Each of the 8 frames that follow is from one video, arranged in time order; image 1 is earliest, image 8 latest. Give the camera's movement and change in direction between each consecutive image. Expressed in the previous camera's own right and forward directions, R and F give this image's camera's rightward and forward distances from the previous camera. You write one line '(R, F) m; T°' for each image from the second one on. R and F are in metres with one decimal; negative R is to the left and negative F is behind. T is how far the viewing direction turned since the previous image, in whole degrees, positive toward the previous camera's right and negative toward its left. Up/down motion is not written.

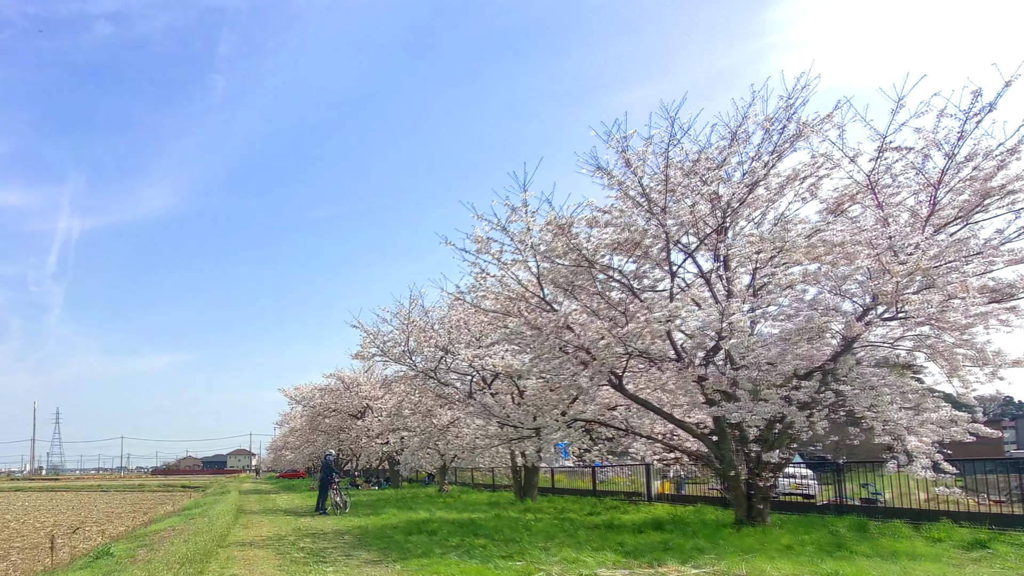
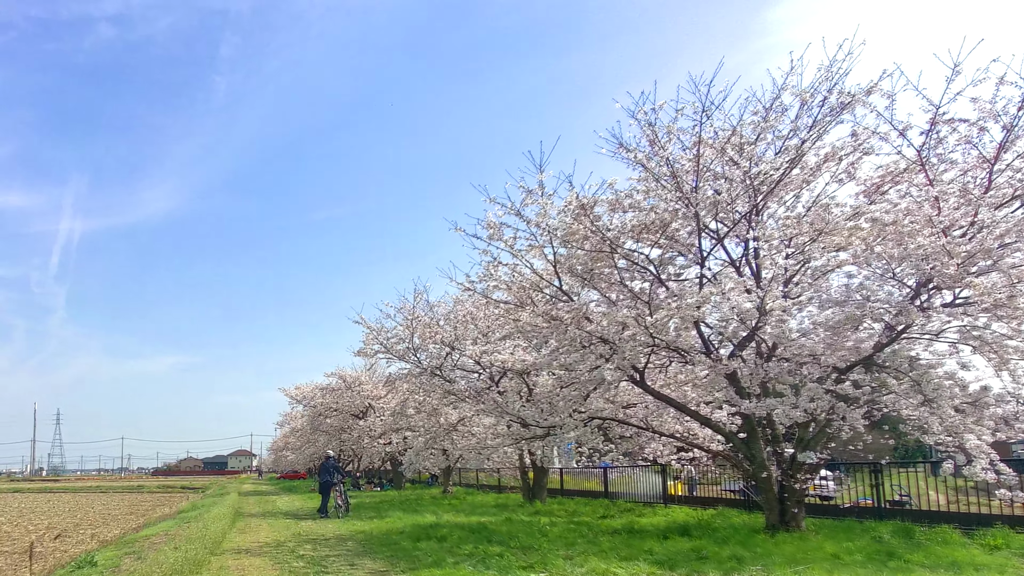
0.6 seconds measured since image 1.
(-0.1, +0.7) m; 0°
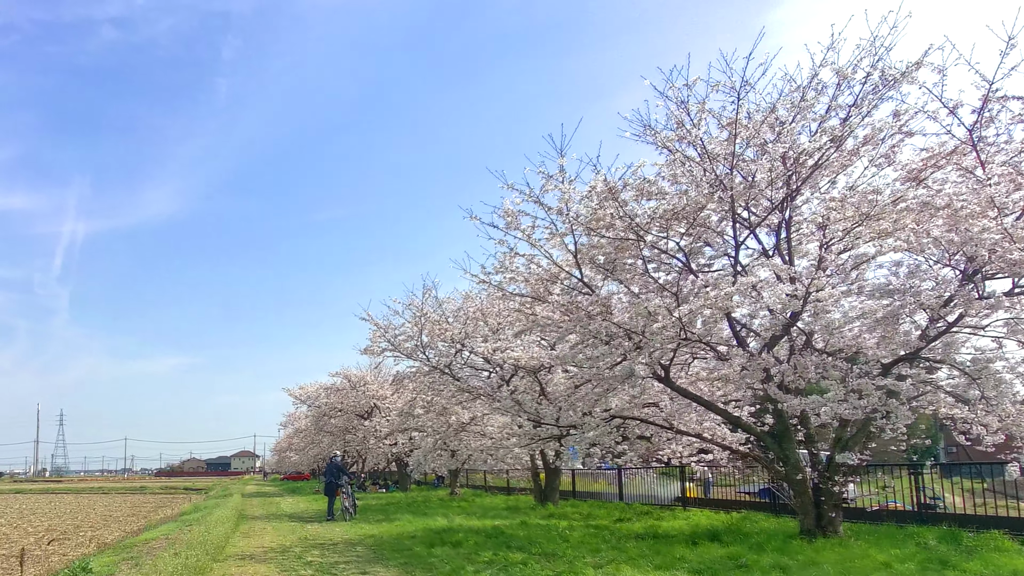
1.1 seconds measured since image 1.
(-0.2, +0.5) m; 0°
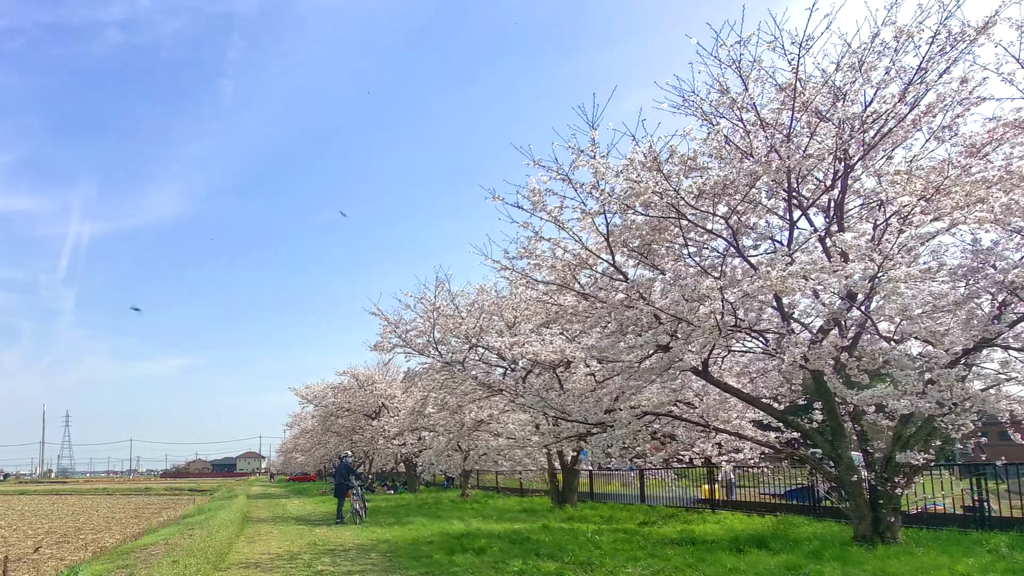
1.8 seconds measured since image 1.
(-0.2, +0.8) m; 0°
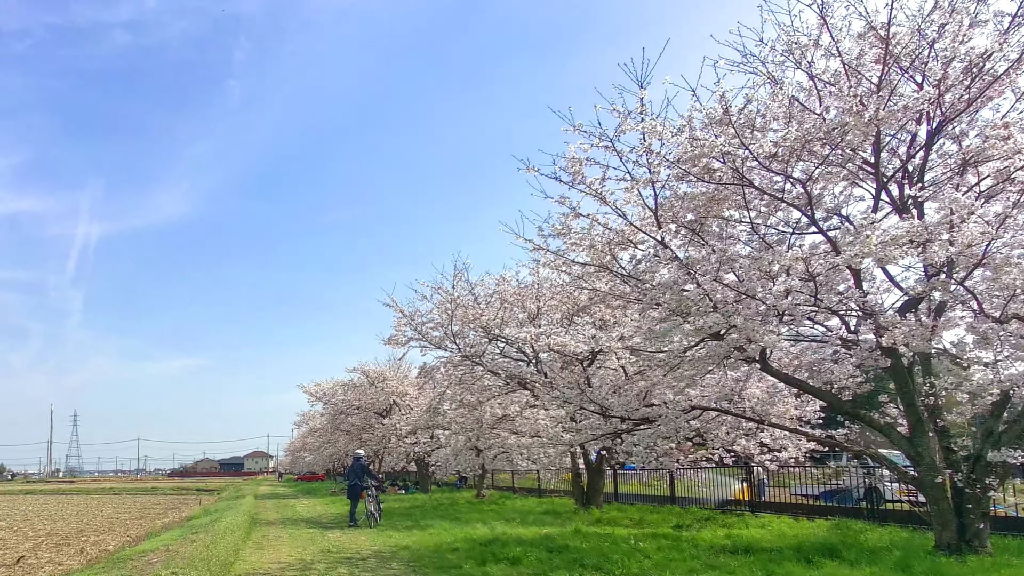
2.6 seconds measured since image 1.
(-0.2, +0.9) m; 0°
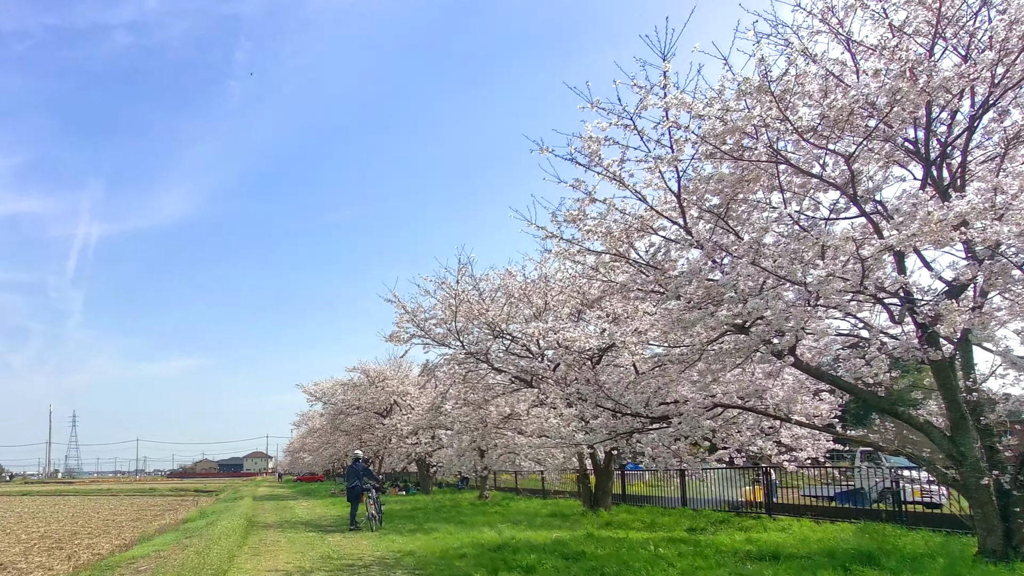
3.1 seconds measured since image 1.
(-0.1, +0.5) m; 0°
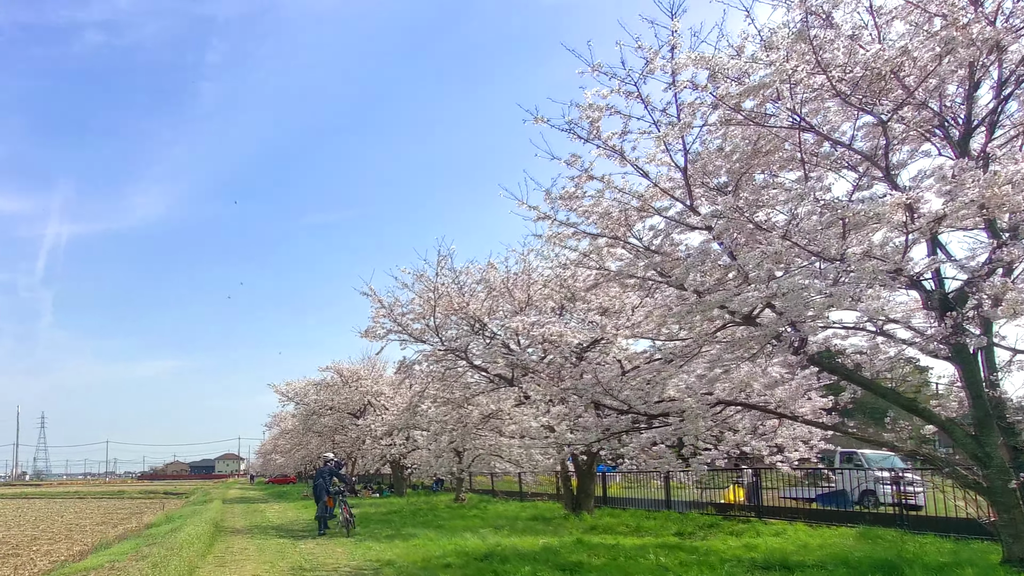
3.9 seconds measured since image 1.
(-0.1, +0.6) m; +1°
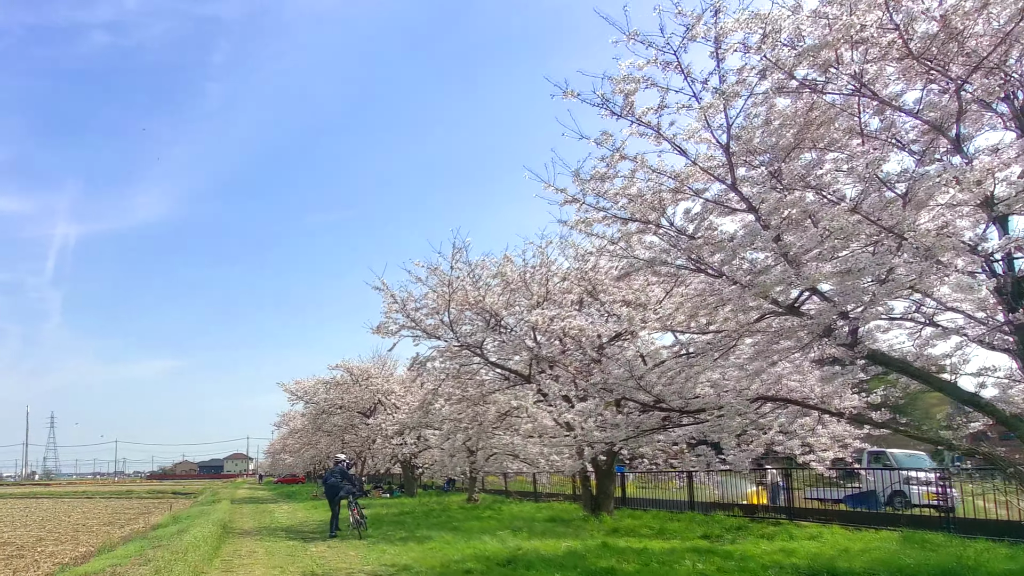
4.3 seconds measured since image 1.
(-0.1, +0.5) m; 0°
